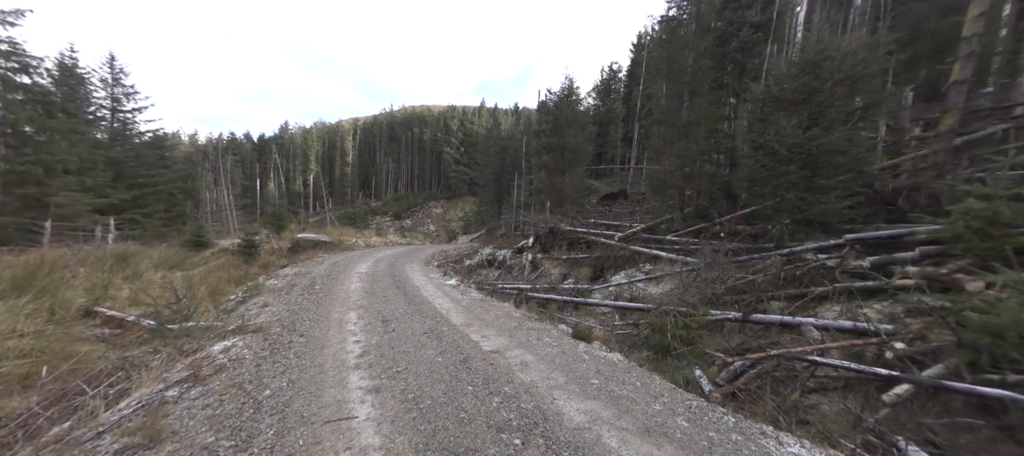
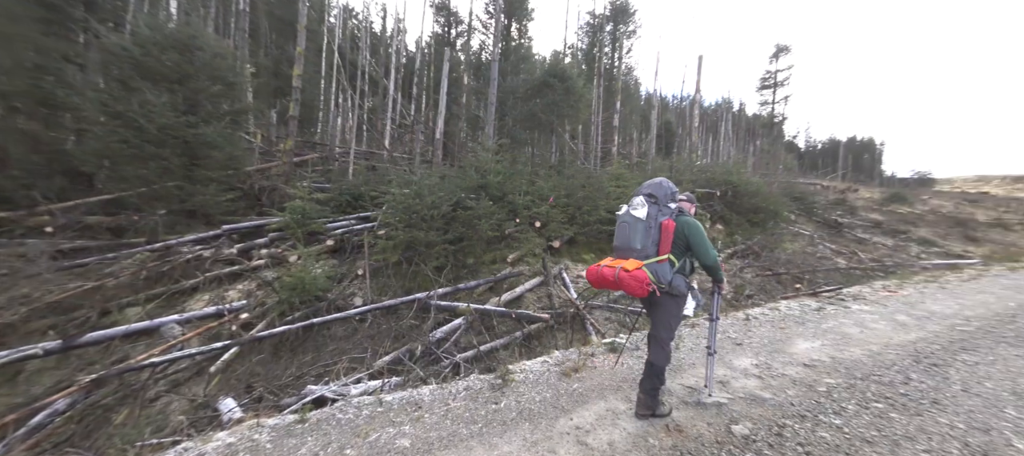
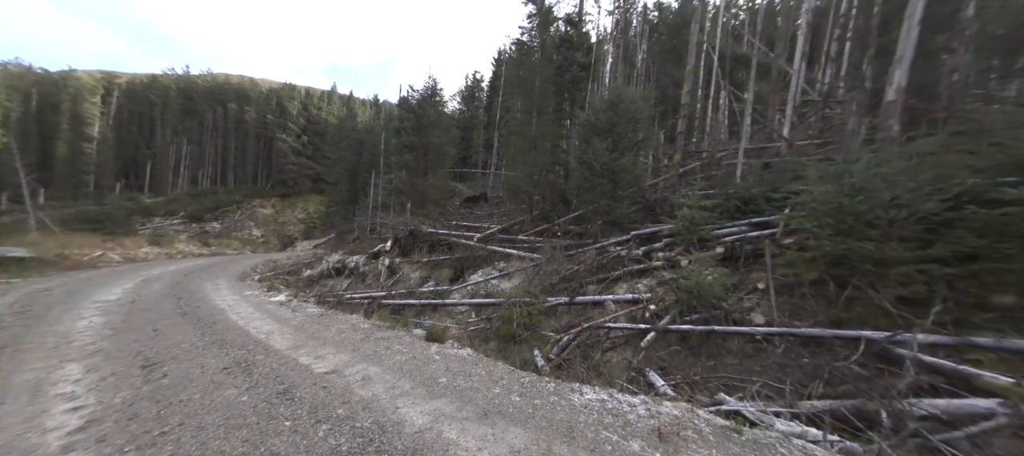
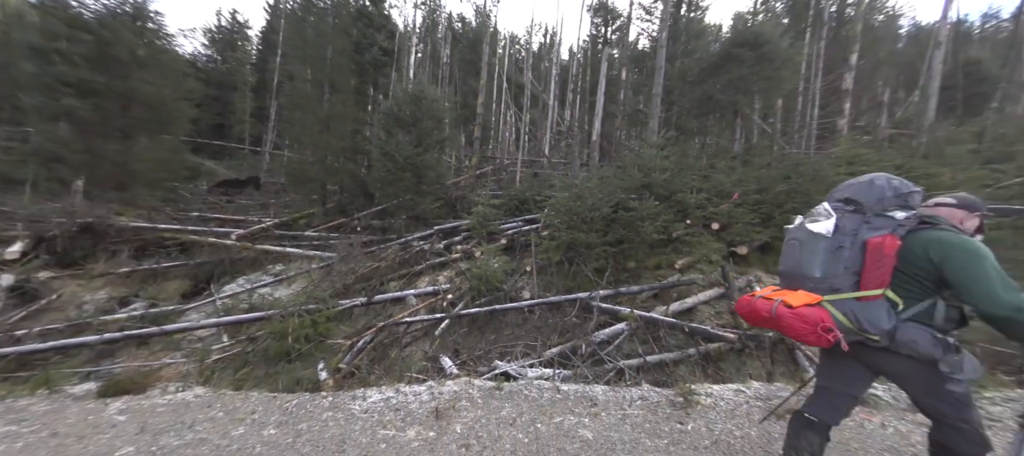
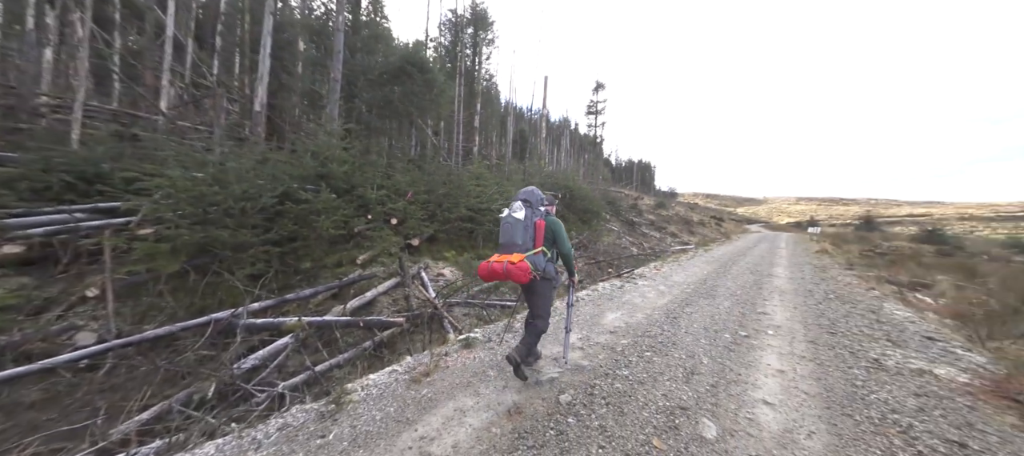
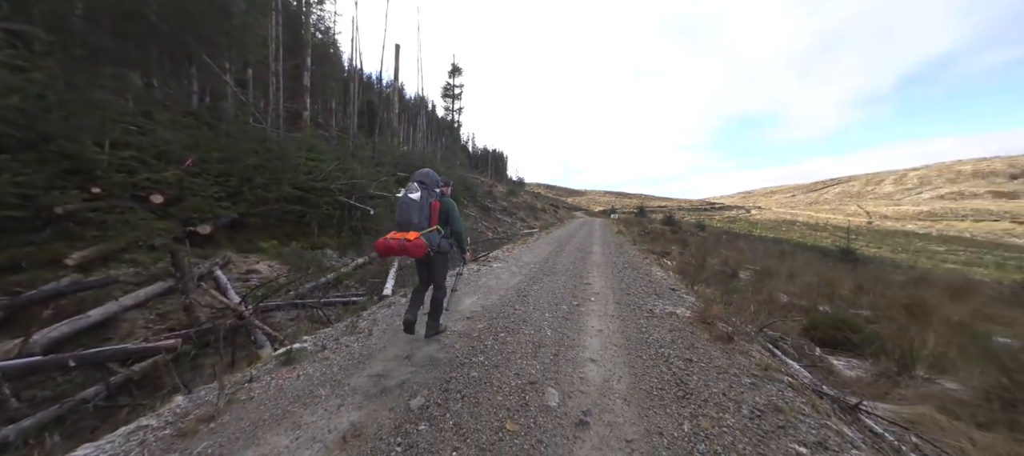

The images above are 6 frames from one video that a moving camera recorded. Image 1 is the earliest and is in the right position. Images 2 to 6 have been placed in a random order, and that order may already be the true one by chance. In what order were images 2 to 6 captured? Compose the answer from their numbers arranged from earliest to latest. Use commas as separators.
3, 4, 2, 5, 6
